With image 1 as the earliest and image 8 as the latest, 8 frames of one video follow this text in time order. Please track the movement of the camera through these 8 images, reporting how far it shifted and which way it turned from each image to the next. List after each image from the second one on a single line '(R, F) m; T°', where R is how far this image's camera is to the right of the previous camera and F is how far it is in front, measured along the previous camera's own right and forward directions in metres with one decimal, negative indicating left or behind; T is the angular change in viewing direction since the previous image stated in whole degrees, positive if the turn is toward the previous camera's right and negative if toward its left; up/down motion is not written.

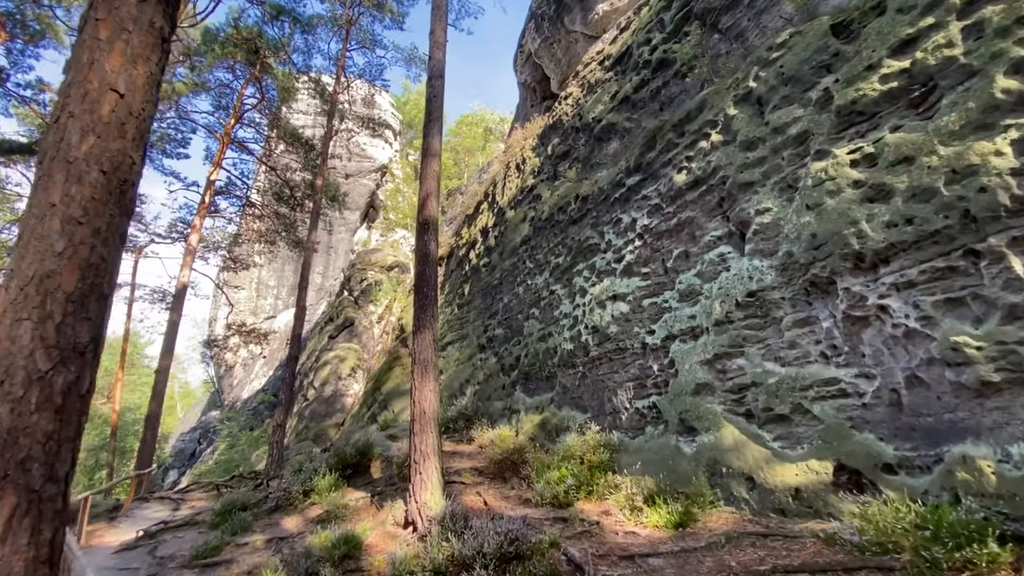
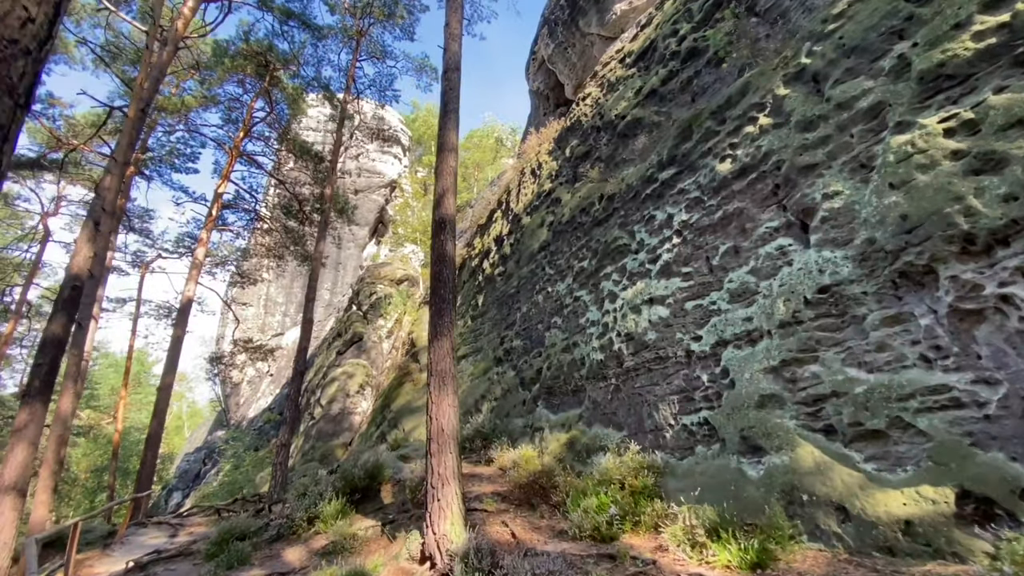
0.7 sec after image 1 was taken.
(-0.3, +0.7) m; -1°
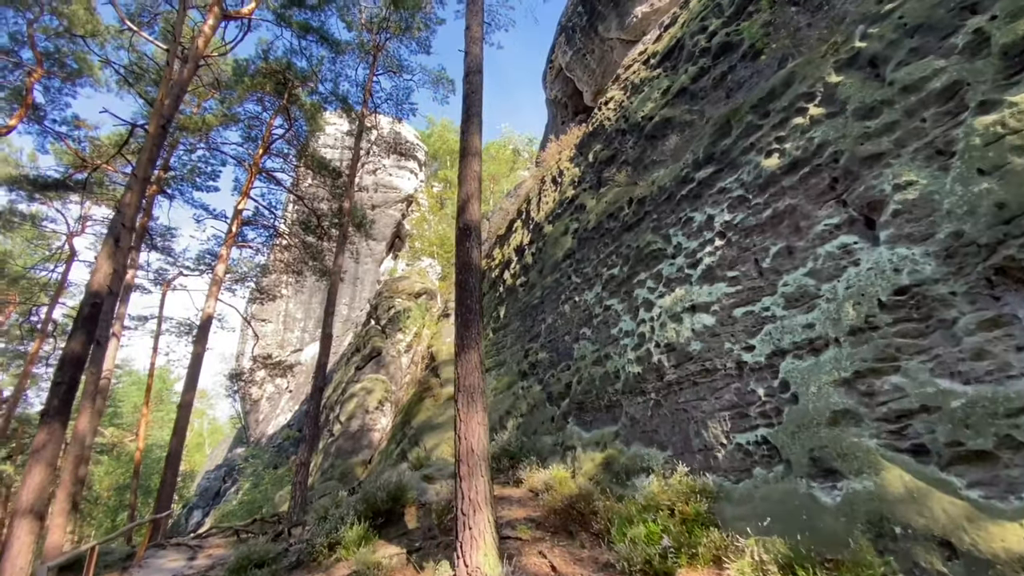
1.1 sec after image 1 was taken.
(-0.2, +0.4) m; -2°
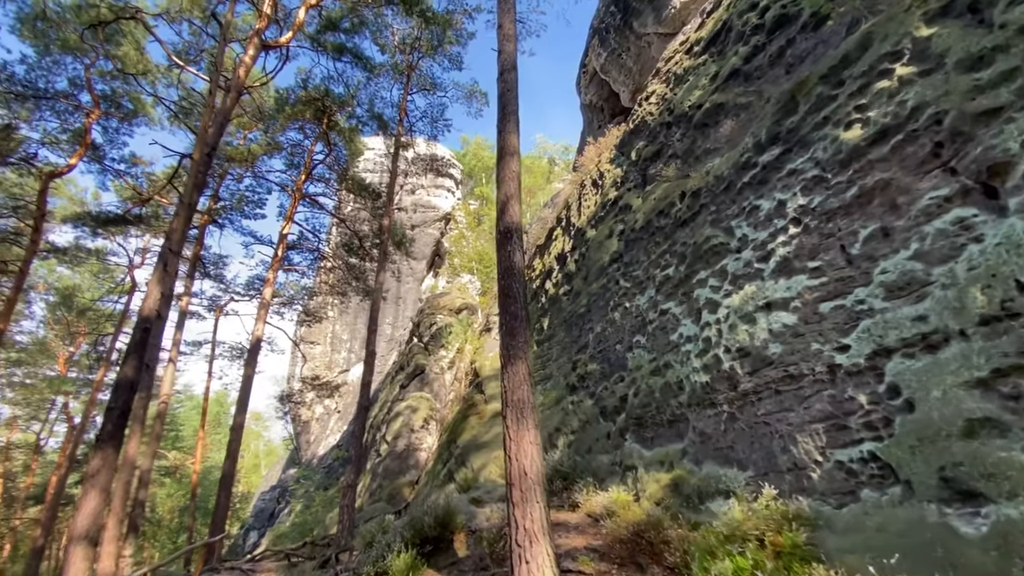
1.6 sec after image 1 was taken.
(-0.1, +0.5) m; -5°
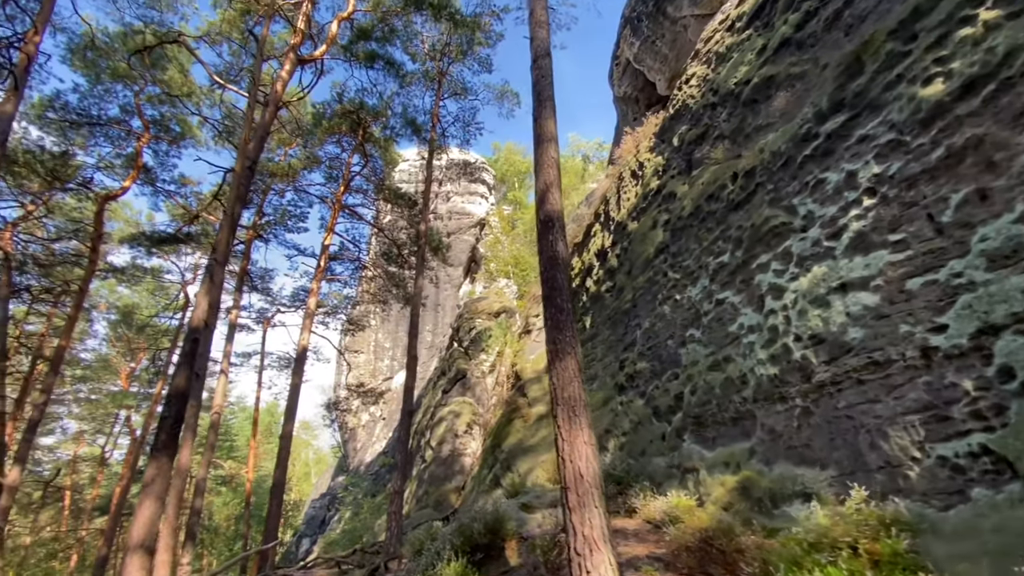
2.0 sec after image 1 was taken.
(-0.1, +0.3) m; -4°
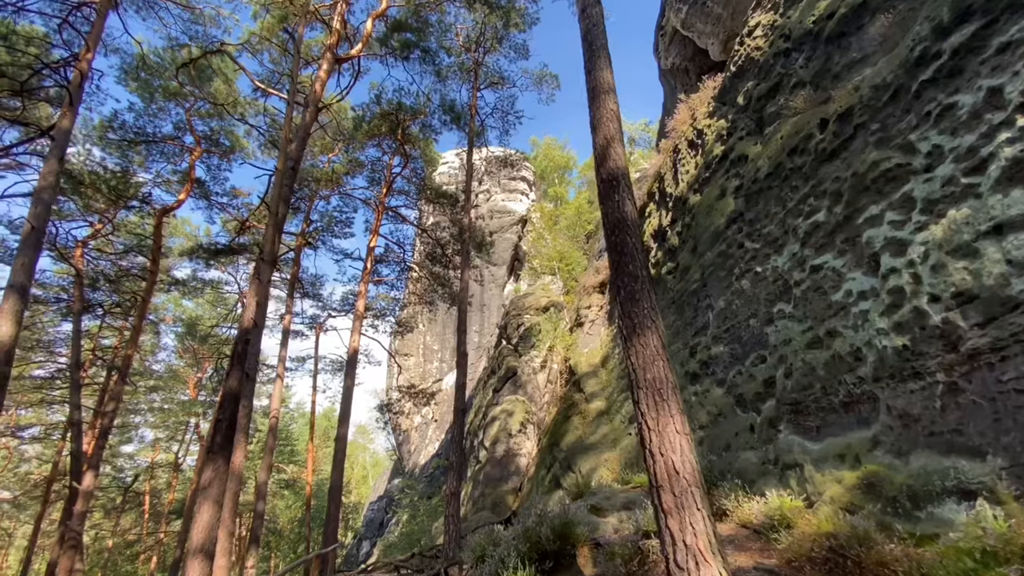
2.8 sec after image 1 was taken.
(-0.2, +0.7) m; -5°
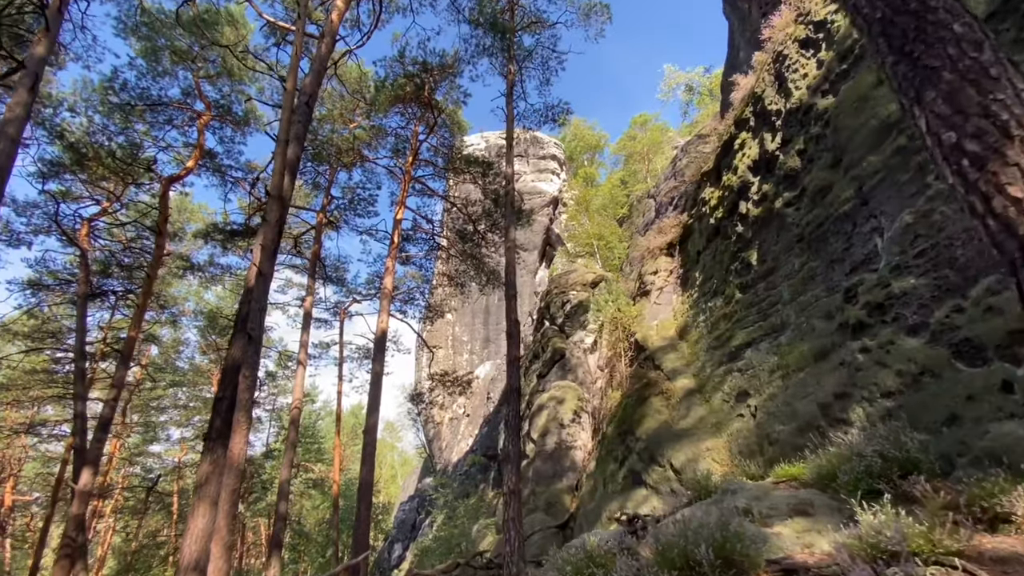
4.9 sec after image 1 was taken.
(-0.8, +2.1) m; -3°
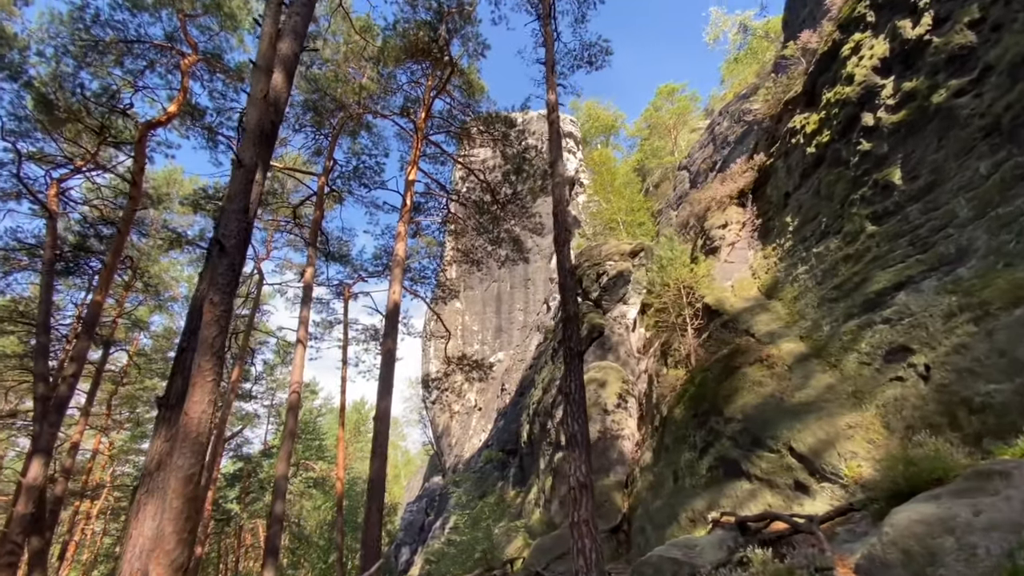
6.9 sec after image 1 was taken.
(-0.9, +2.0) m; 0°
